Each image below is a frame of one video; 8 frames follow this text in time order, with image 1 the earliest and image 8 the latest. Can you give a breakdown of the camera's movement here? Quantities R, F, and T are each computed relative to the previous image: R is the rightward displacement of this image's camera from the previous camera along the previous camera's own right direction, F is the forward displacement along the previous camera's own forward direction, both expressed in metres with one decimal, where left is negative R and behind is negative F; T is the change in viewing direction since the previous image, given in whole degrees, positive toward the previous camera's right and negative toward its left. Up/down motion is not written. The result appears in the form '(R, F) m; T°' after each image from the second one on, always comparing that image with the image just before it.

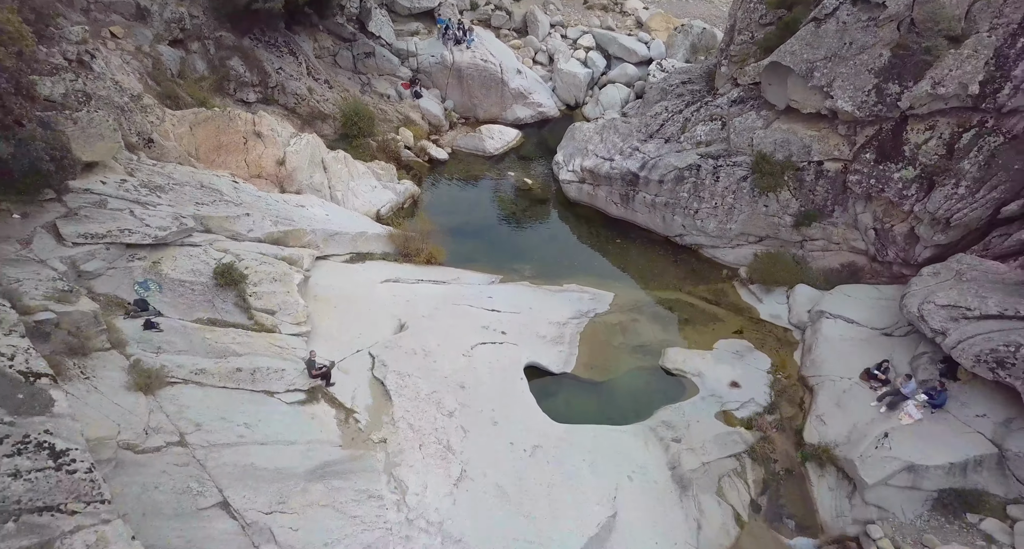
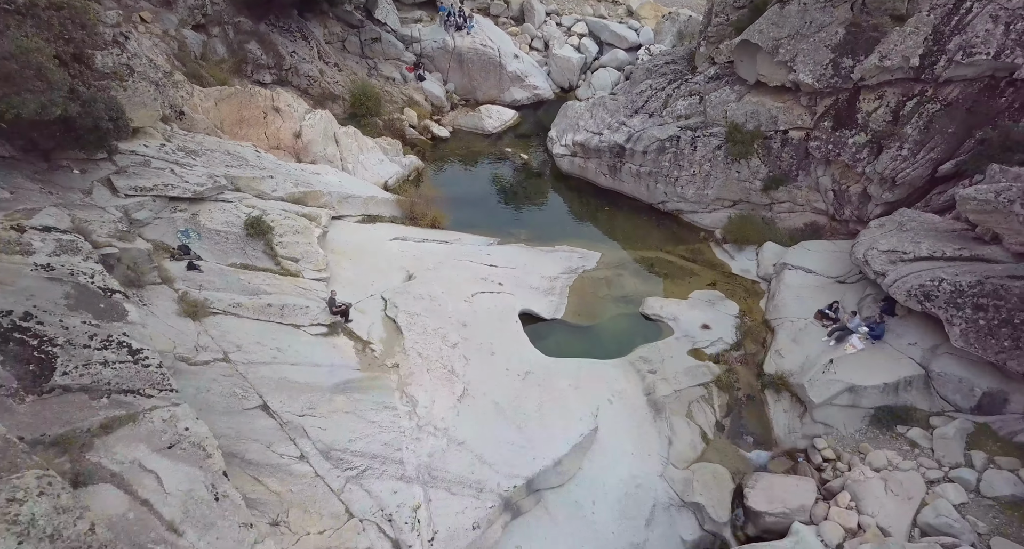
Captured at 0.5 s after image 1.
(+0.1, -2.1) m; 0°
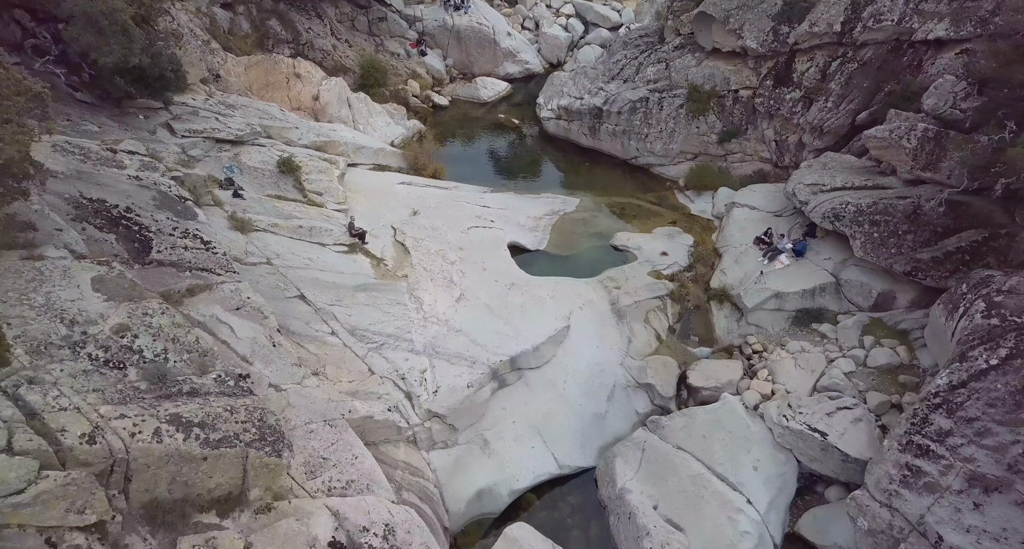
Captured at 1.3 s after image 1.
(+0.3, -3.4) m; 0°
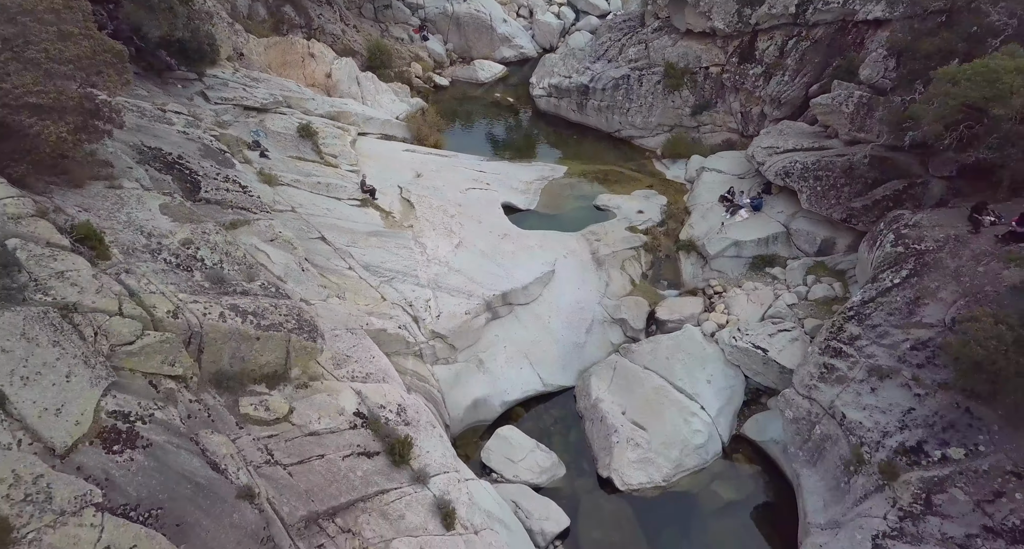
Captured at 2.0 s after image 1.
(+0.2, -2.7) m; 0°
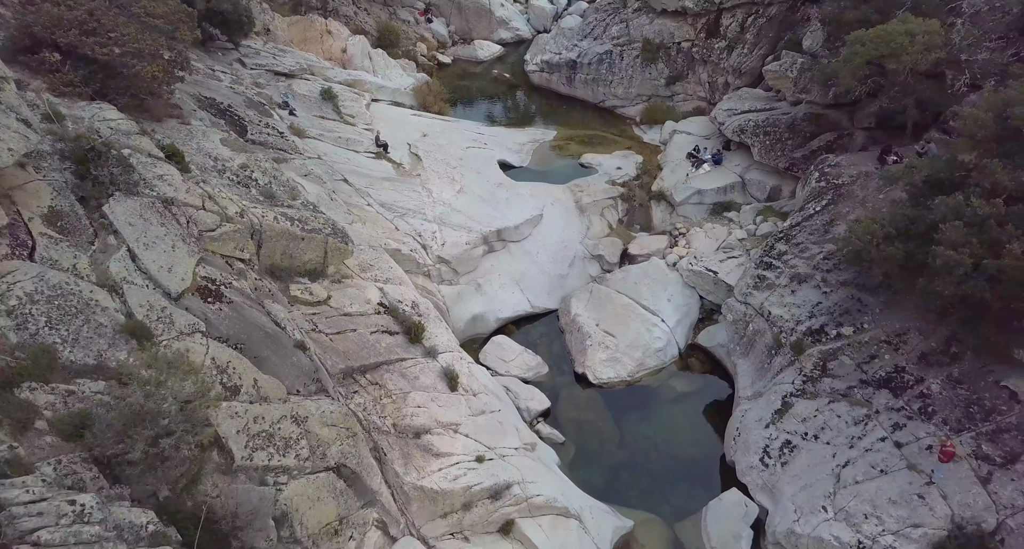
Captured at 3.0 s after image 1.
(+0.2, -3.5) m; 0°
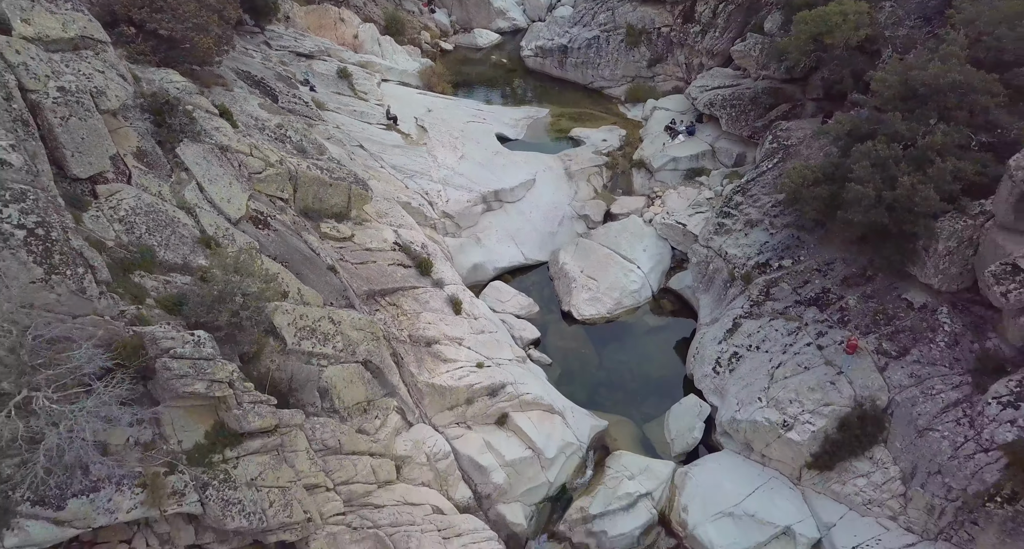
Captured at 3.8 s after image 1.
(+0.1, -3.1) m; 0°
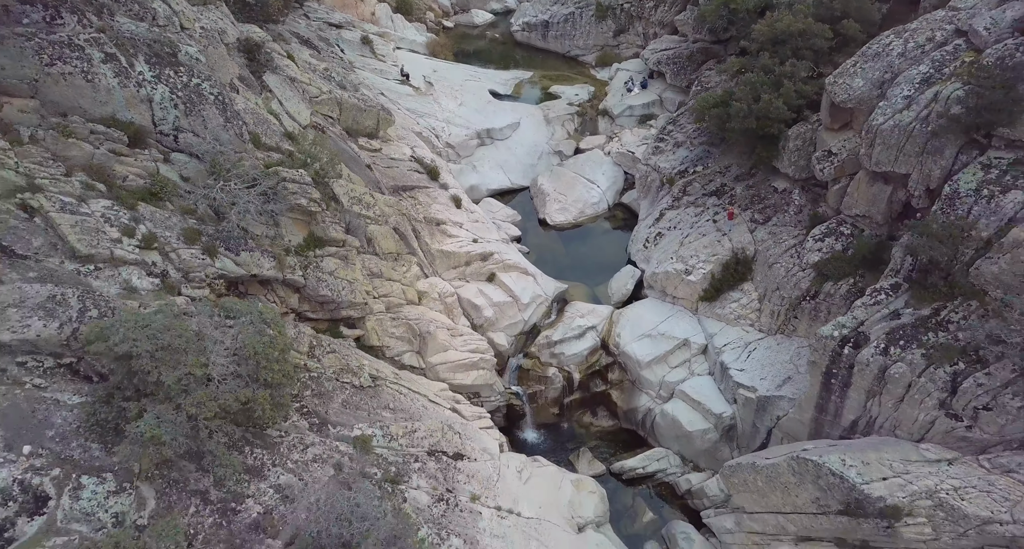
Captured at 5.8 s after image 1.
(+0.4, -7.0) m; 0°
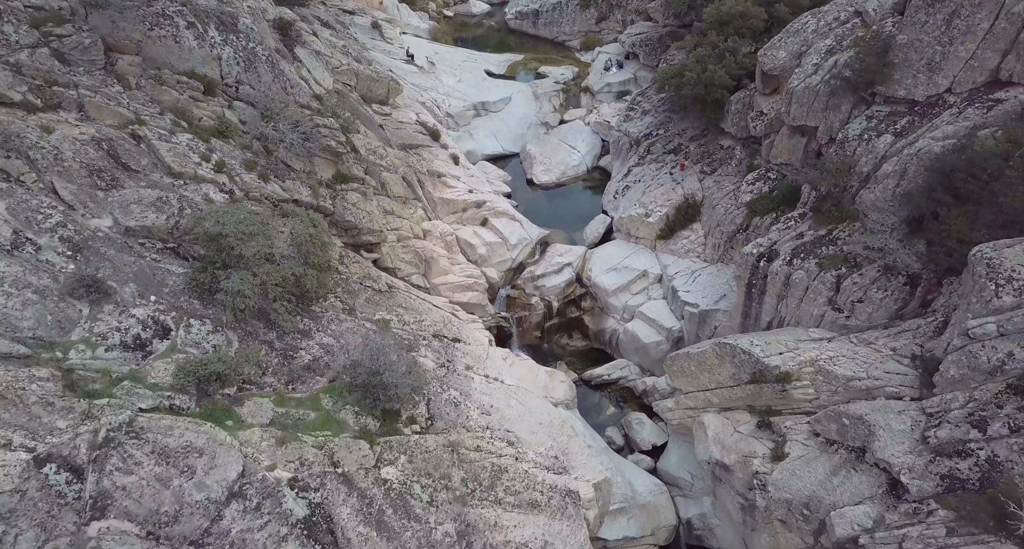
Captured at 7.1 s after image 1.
(+0.3, -4.5) m; 0°
